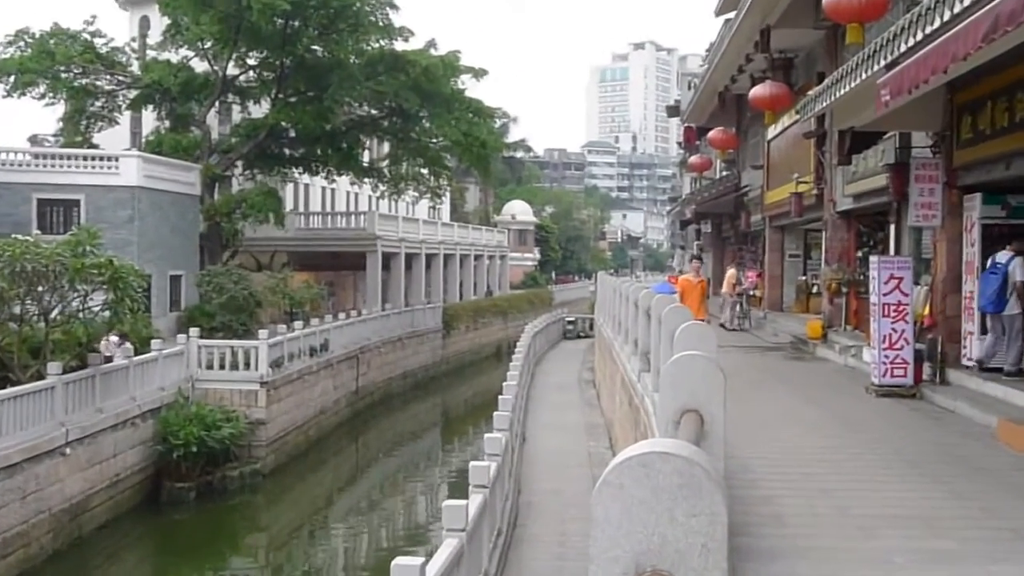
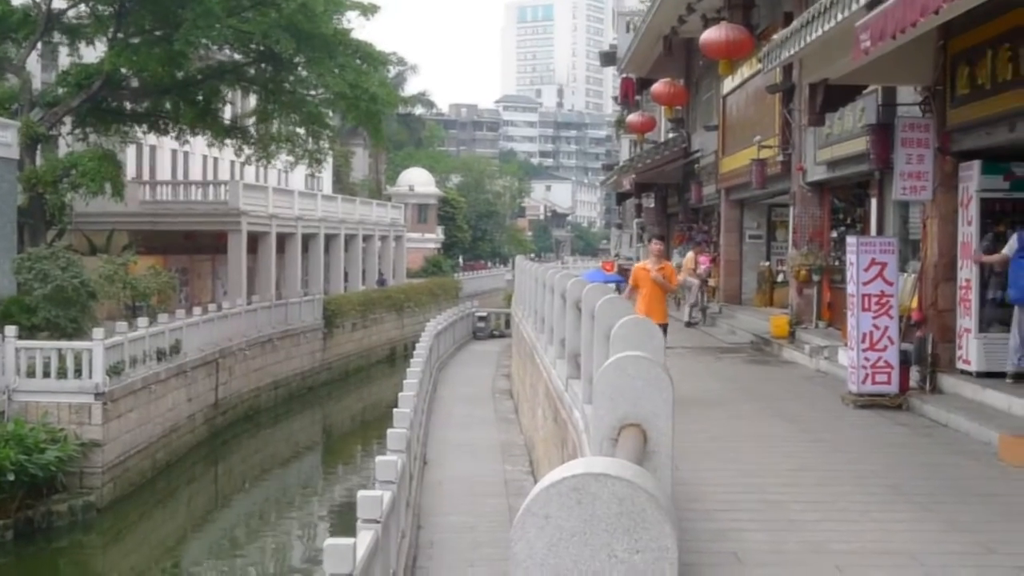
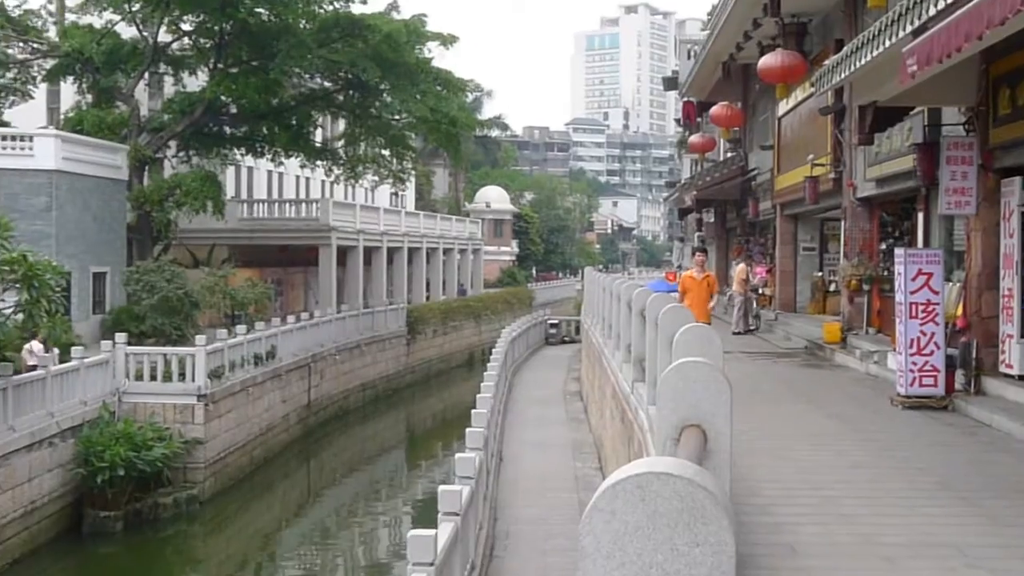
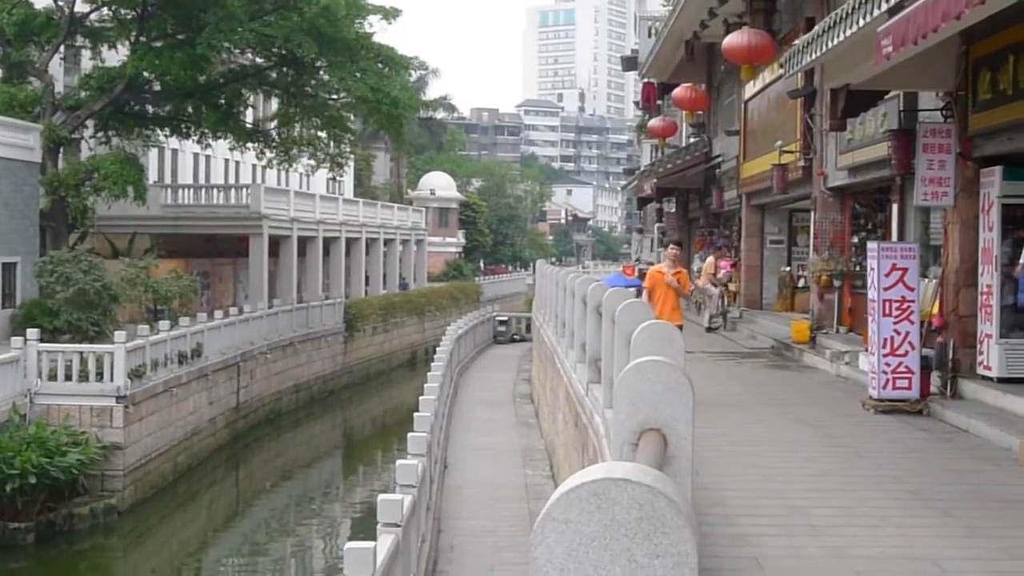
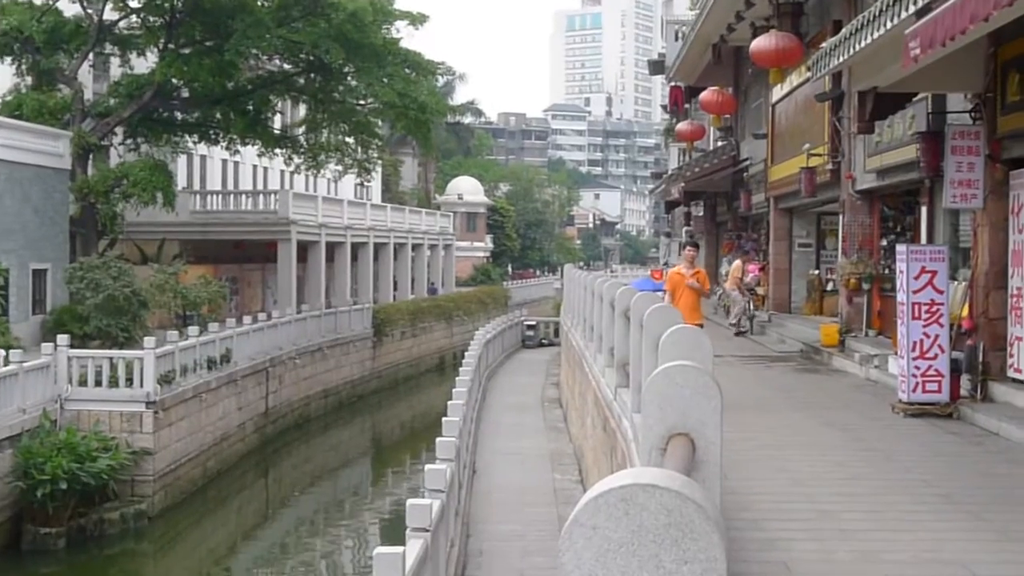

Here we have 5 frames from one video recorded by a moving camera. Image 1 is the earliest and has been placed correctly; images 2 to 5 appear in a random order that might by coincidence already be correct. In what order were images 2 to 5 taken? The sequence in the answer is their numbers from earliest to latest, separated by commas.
3, 5, 4, 2
